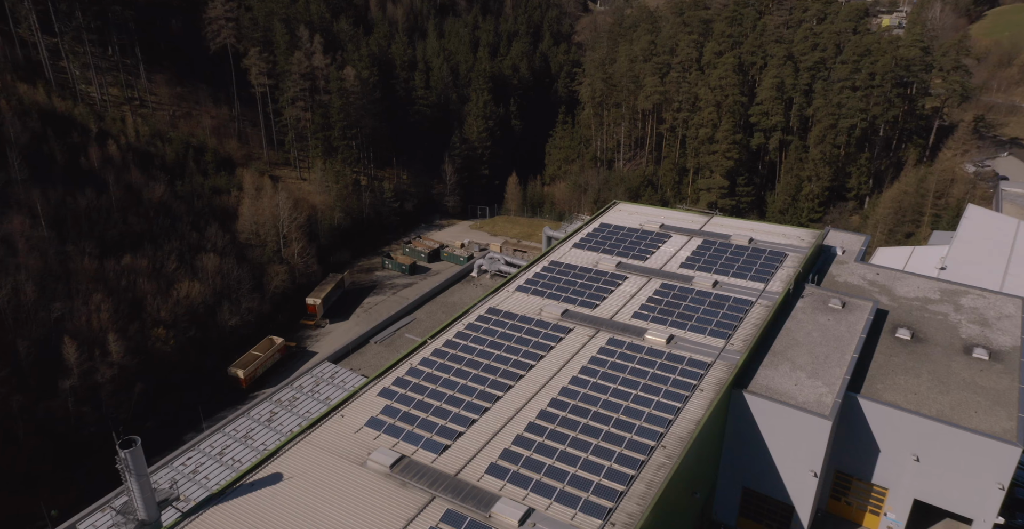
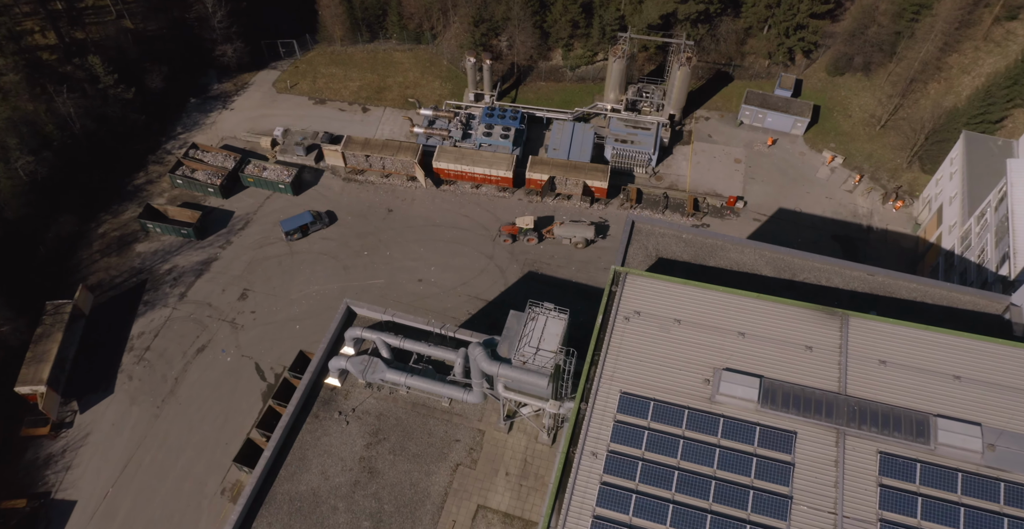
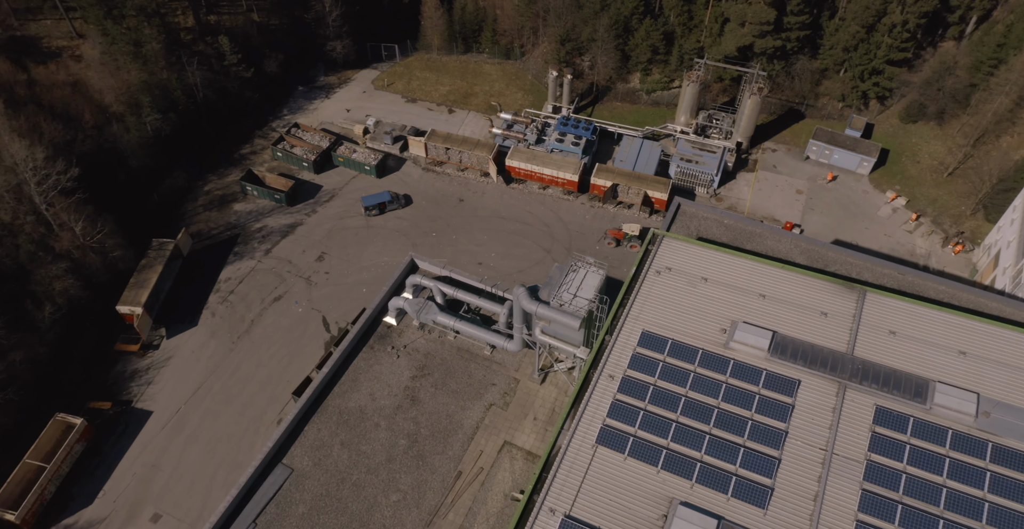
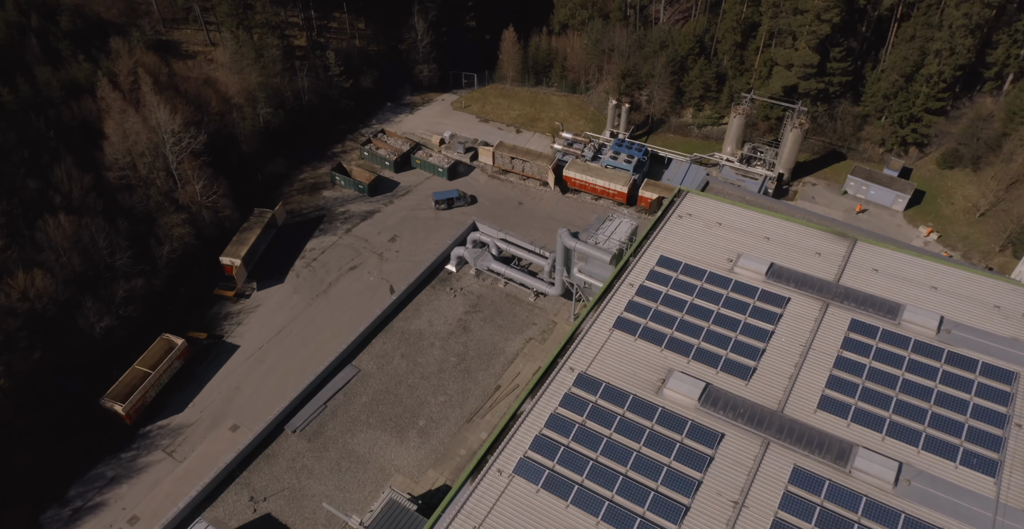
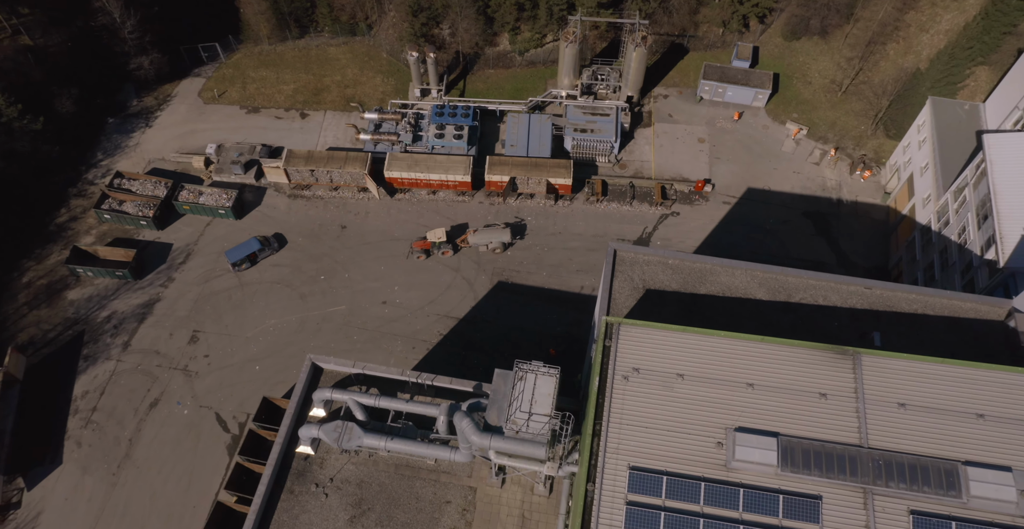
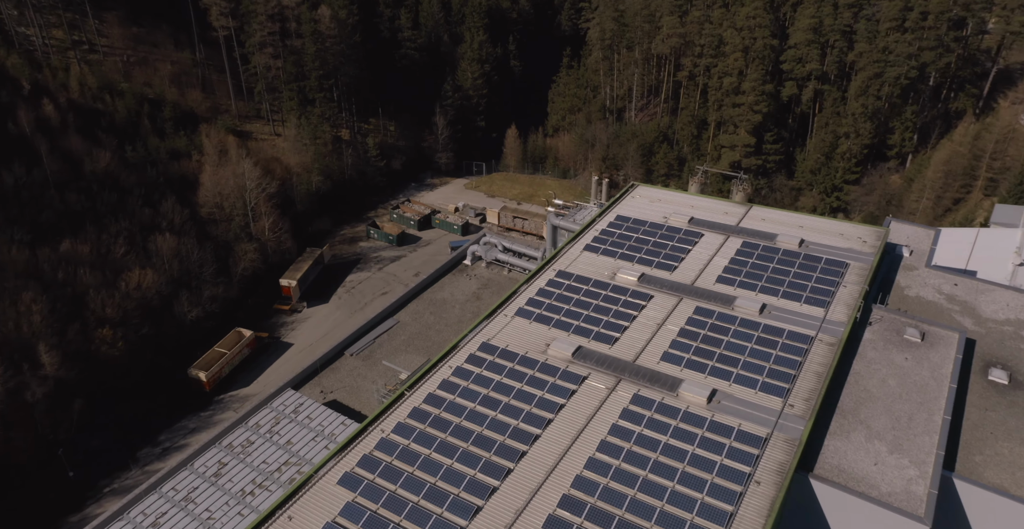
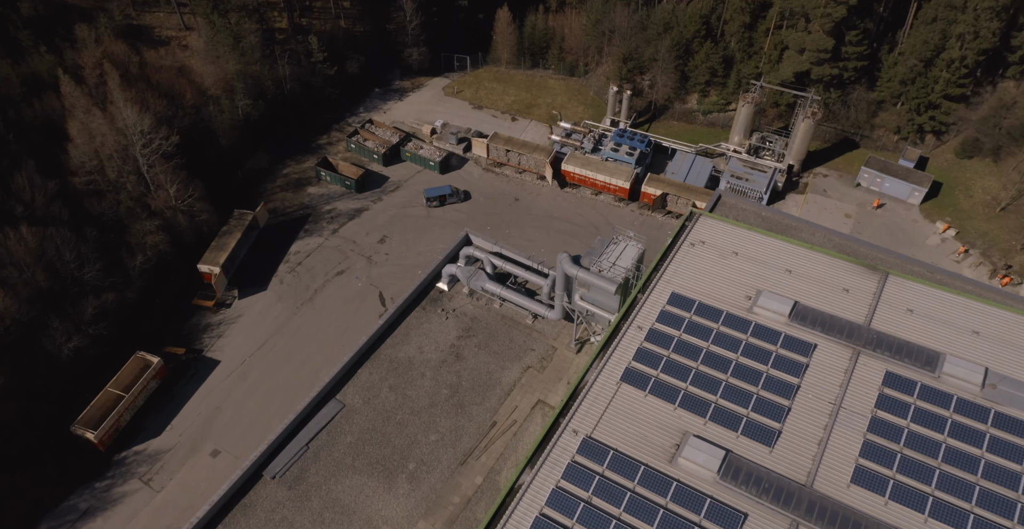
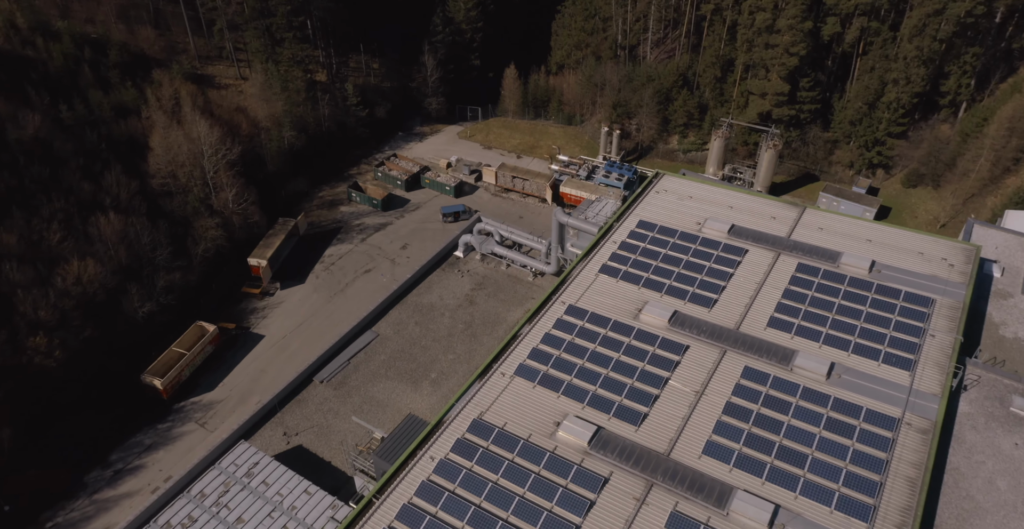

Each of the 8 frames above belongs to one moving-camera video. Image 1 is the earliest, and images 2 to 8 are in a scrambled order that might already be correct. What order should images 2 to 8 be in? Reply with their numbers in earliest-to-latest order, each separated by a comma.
6, 8, 4, 7, 3, 2, 5
